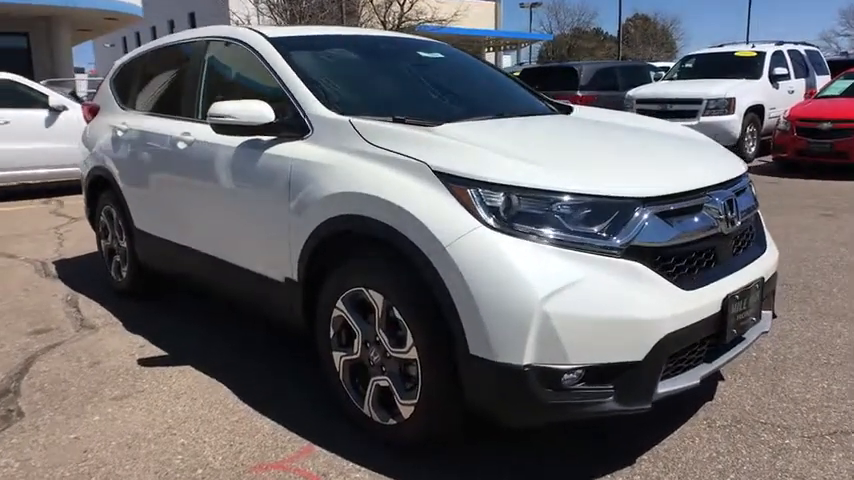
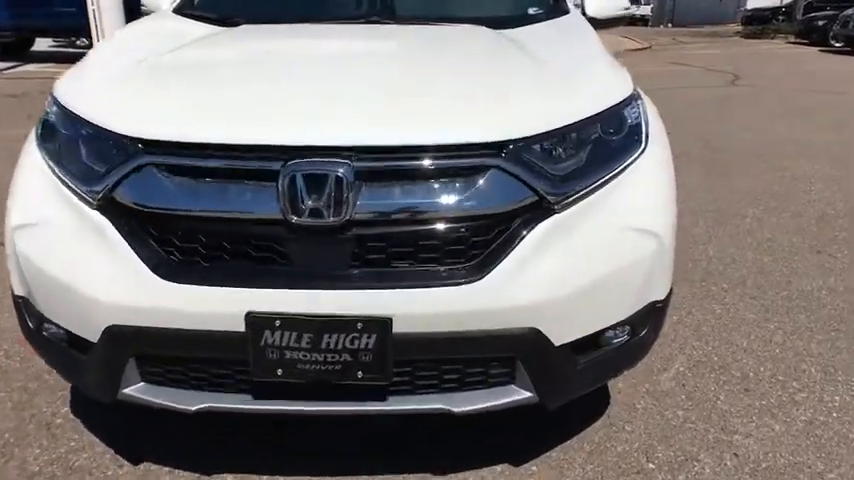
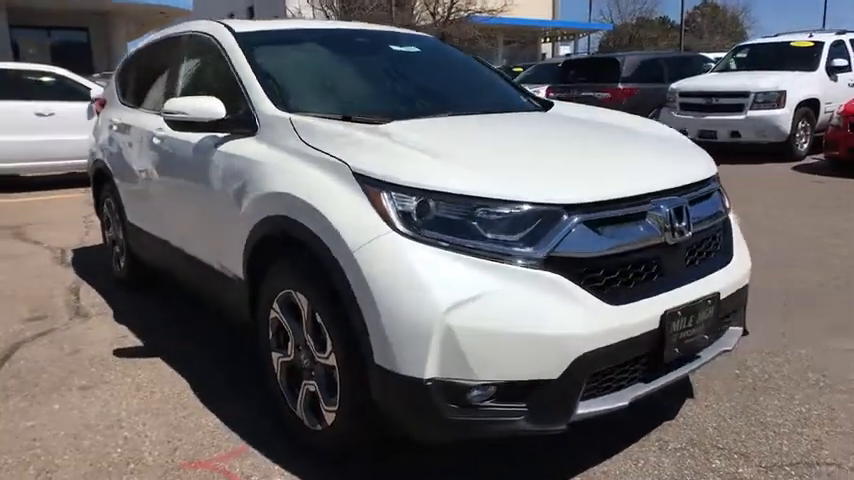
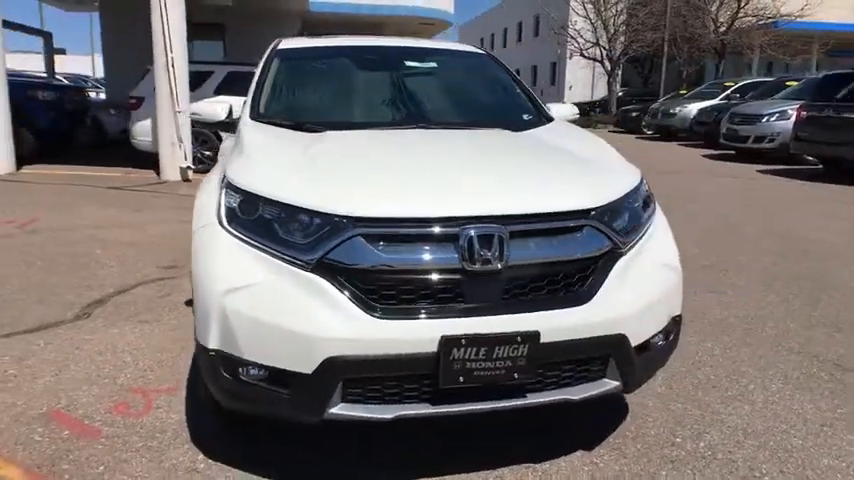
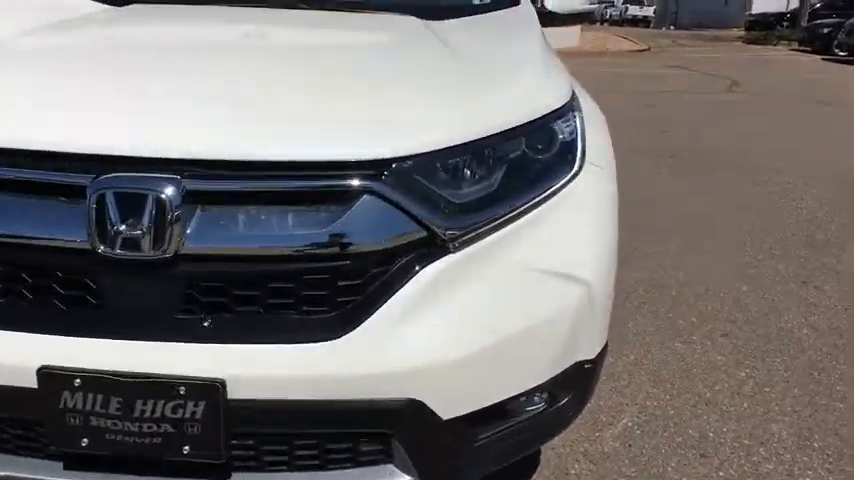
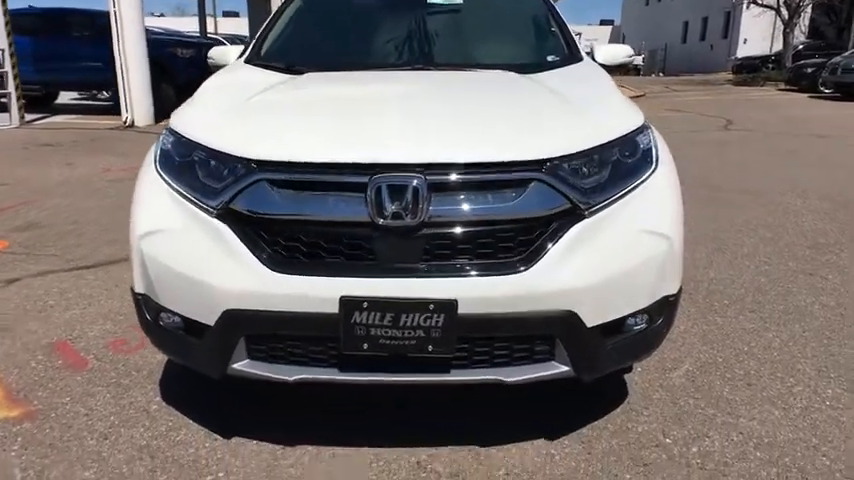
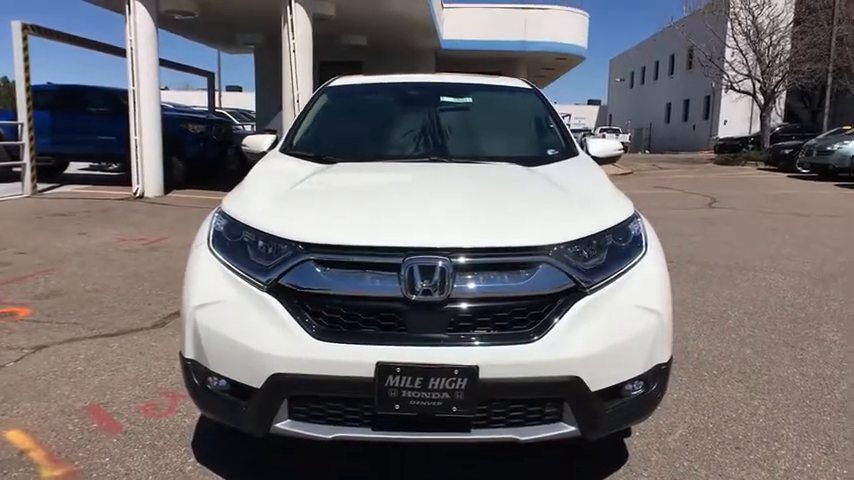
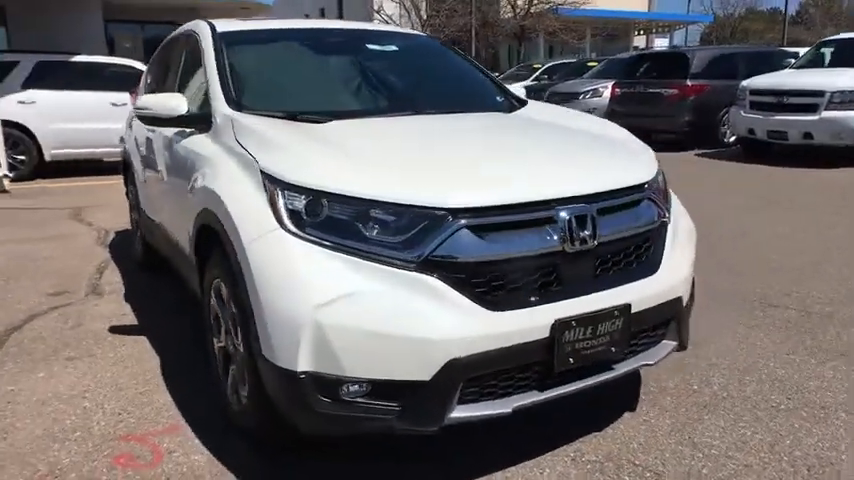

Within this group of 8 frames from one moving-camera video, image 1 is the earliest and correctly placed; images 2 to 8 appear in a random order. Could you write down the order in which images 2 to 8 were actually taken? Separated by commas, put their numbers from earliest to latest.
3, 8, 4, 7, 6, 2, 5
